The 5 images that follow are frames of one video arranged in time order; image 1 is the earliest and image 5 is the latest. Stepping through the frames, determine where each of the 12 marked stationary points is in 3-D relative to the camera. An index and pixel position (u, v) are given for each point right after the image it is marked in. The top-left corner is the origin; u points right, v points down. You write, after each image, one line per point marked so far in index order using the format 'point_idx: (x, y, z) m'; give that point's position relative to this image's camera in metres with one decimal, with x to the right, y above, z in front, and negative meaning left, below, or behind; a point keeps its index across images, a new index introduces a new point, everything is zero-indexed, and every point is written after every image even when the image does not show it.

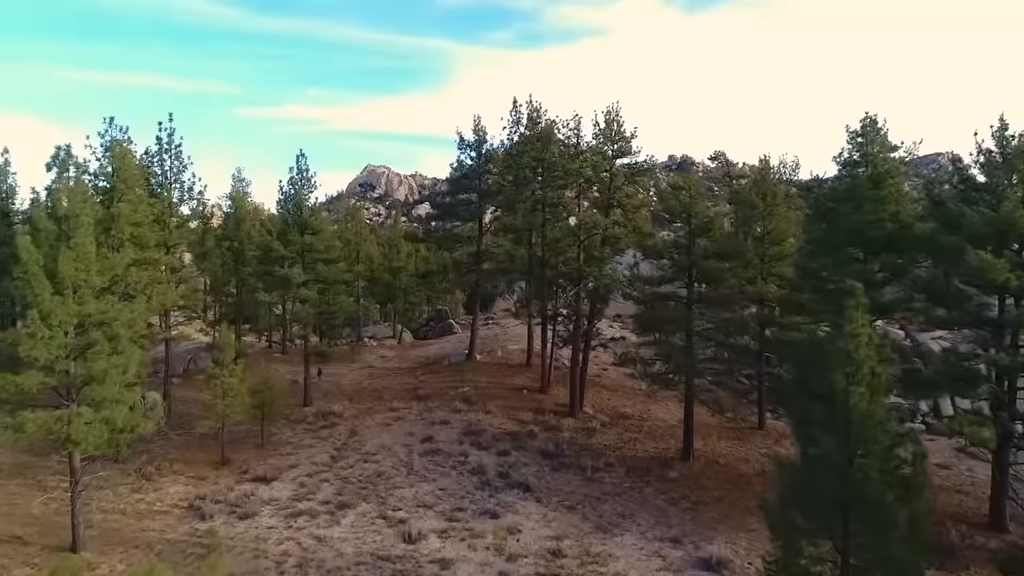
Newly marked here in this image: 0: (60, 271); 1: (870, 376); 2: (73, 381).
0: (-11.3, +0.4, +17.0) m
1: (+7.3, -1.8, +13.9) m
2: (-11.4, -2.4, +17.6) m
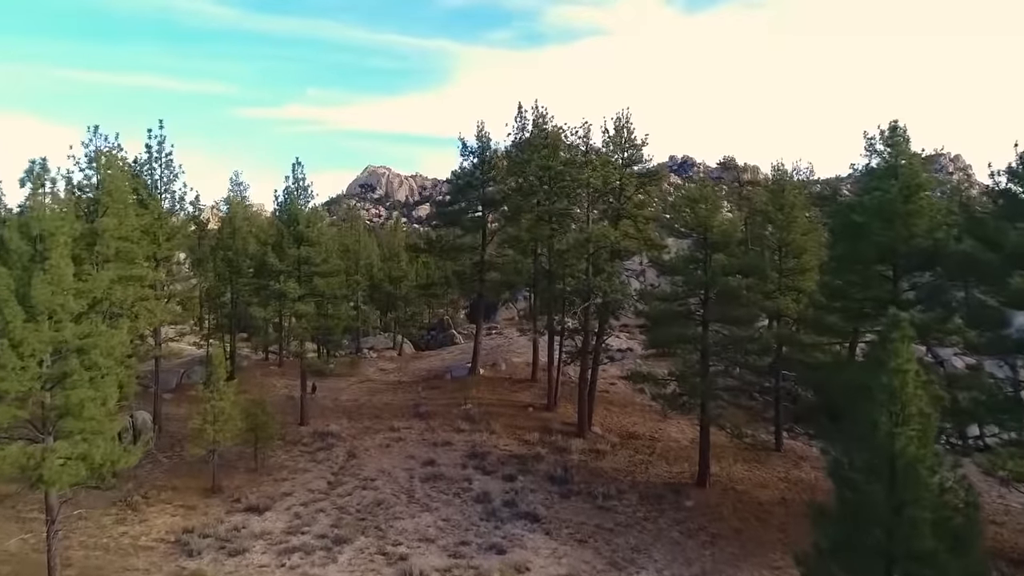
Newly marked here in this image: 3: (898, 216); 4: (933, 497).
0: (-11.1, -0.2, +15.7) m
1: (+7.5, -2.4, +12.6) m
2: (-11.1, -3.0, +16.4) m
3: (+11.1, +2.1, +19.6) m
4: (+7.7, -3.8, +12.4) m
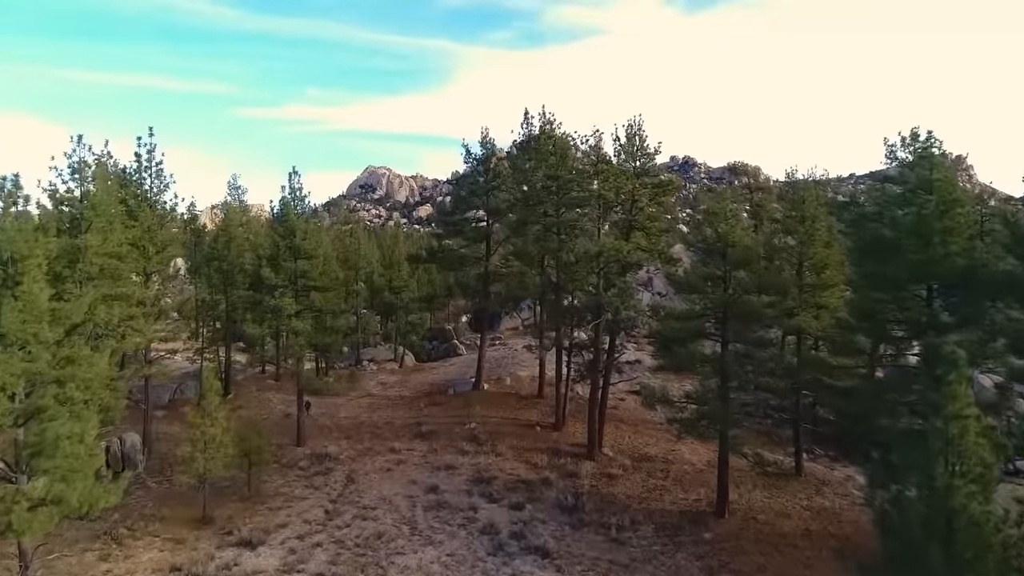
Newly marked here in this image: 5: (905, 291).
0: (-10.8, -0.8, +14.4) m
1: (+7.8, -3.0, +11.3) m
2: (-10.9, -3.6, +15.1) m
3: (+11.4, +1.5, +18.3) m
4: (+7.9, -4.4, +11.1) m
5: (+11.1, -0.1, +19.3) m
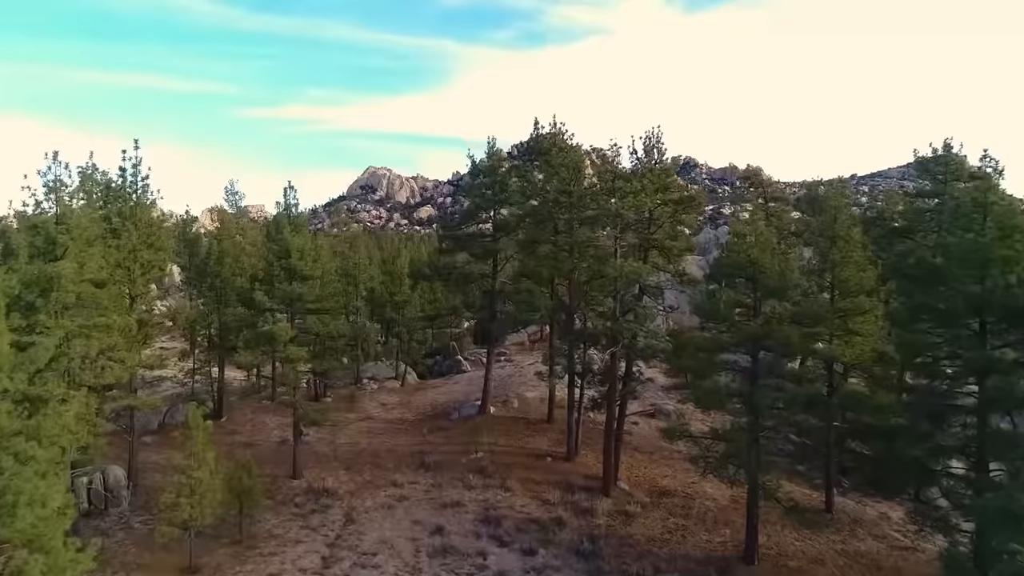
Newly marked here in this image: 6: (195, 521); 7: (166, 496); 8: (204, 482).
0: (-10.4, -1.6, +12.8) m
1: (+8.1, -3.8, +9.6) m
2: (-10.5, -4.5, +13.4) m
3: (+11.8, +0.6, +16.7) m
4: (+8.3, -5.3, +9.4) m
5: (+11.5, -0.9, +17.6) m
6: (-9.1, -6.6, +19.7) m
7: (-10.0, -5.9, +19.6) m
8: (-8.9, -5.6, +19.7) m
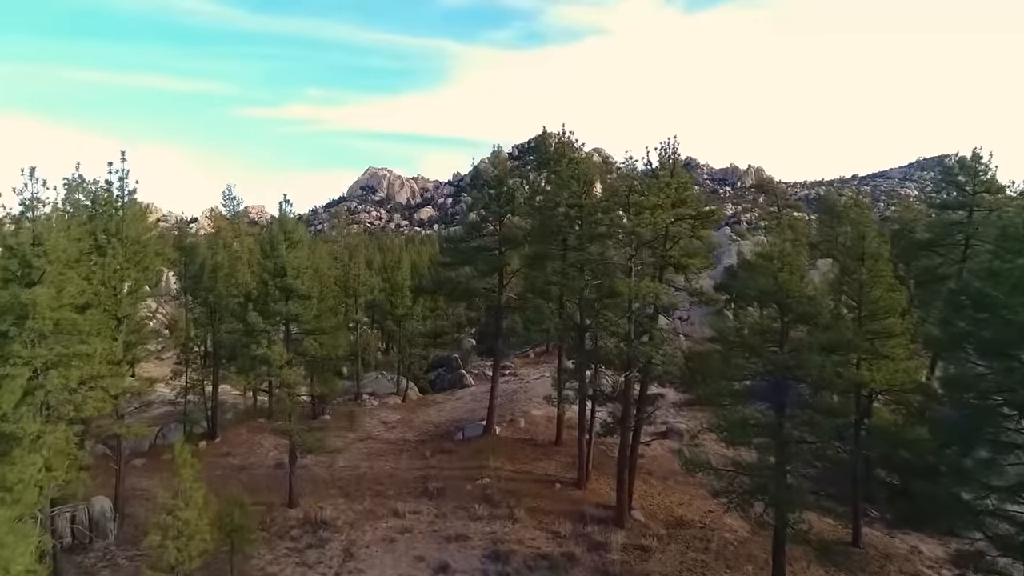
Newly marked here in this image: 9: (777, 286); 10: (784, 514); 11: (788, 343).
0: (-10.2, -2.3, +11.4) m
1: (+8.4, -4.5, +8.3) m
2: (-10.2, -5.2, +12.1) m
3: (+12.0, -0.1, +15.3) m
4: (+8.6, -6.0, +8.1) m
5: (+11.8, -1.6, +16.3) m
6: (-8.8, -7.3, +18.3) m
7: (-9.7, -6.6, +18.3) m
8: (-8.6, -6.3, +18.4) m
9: (+7.5, +0.2, +19.8) m
10: (+7.8, -6.4, +19.5) m
11: (+8.0, -1.5, +19.8) m
